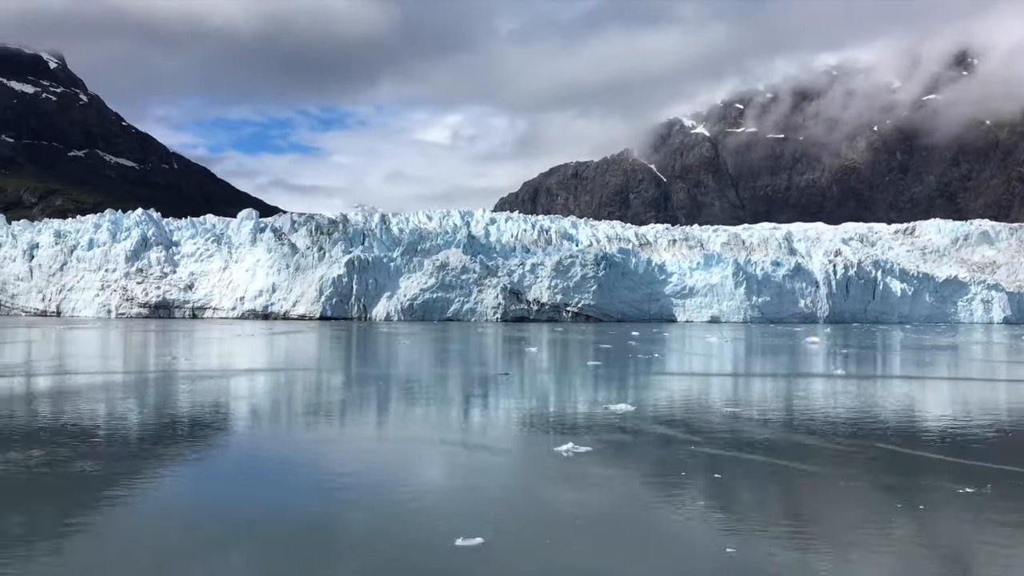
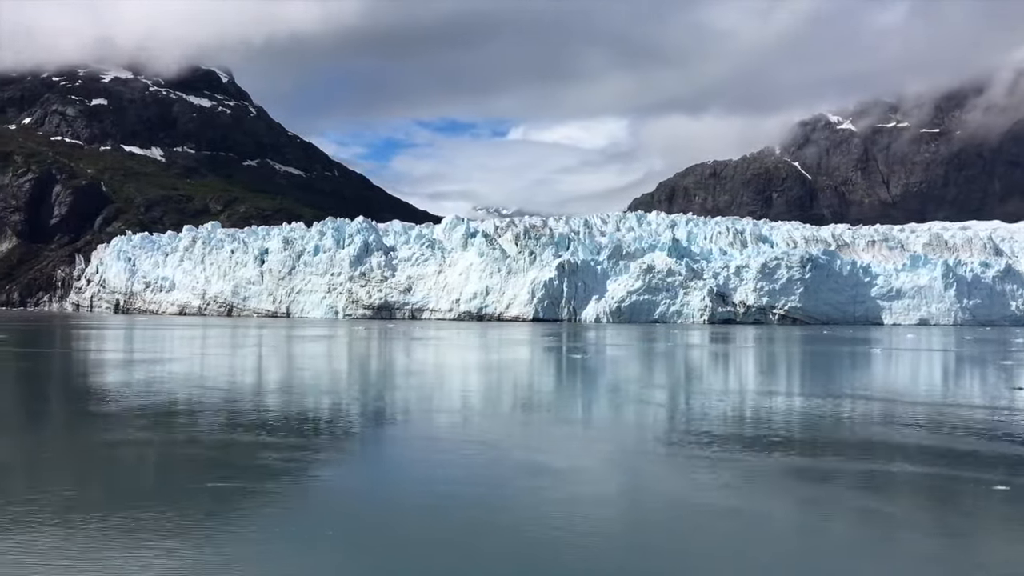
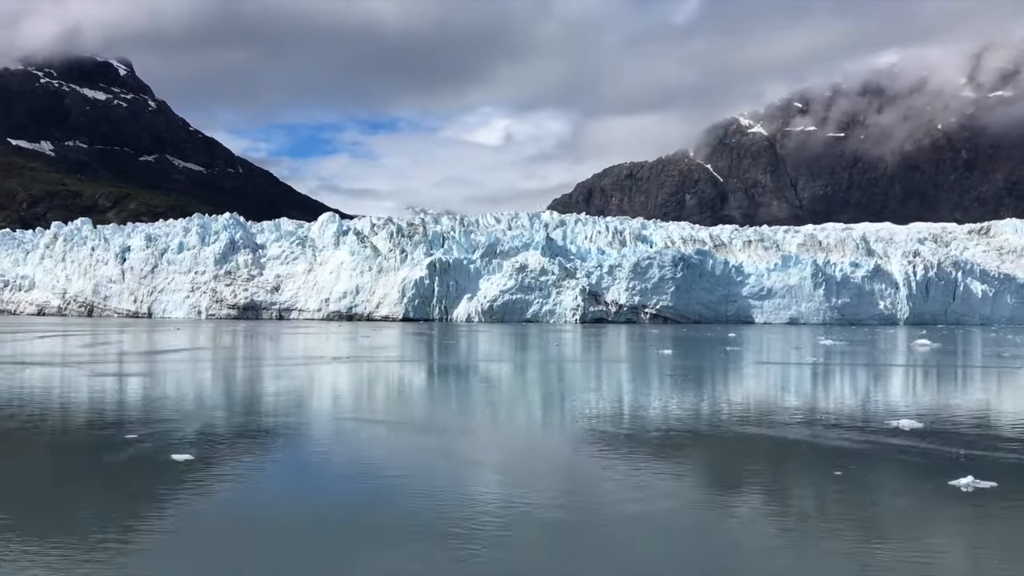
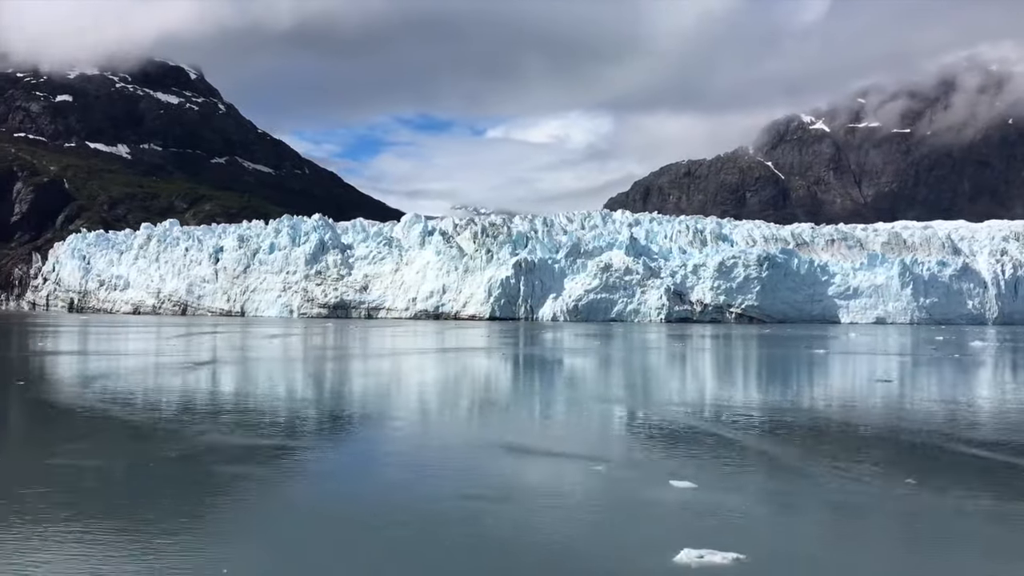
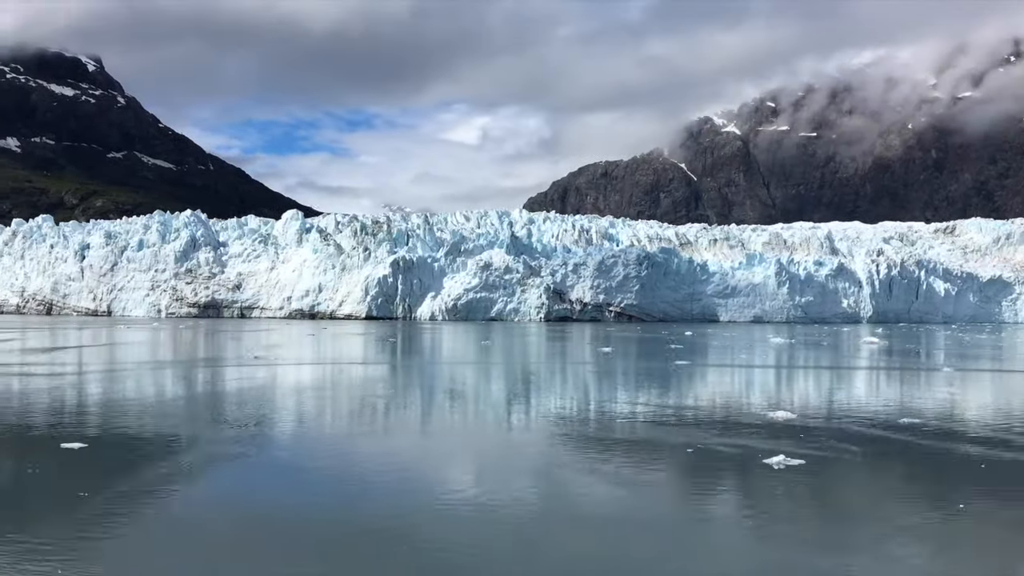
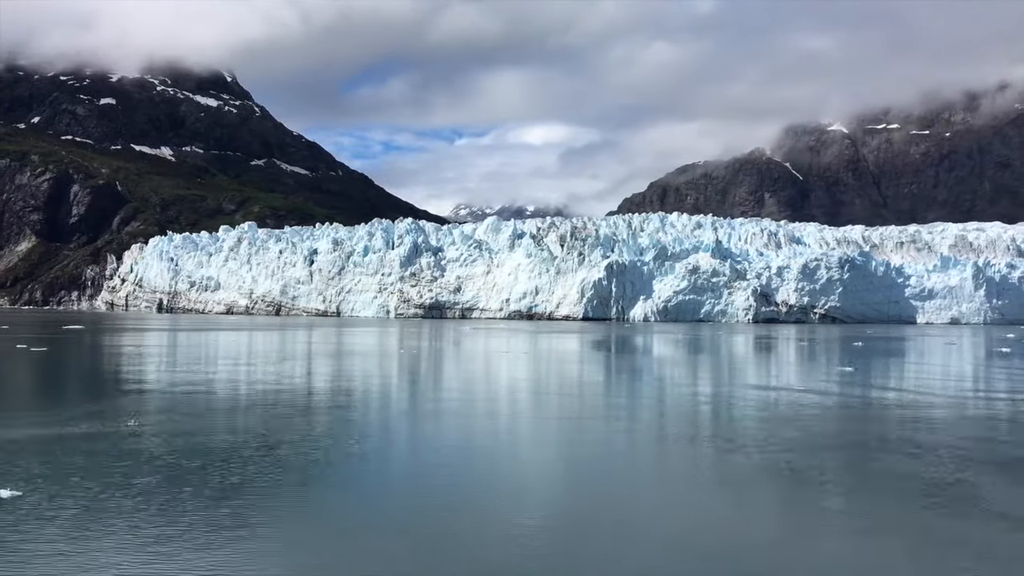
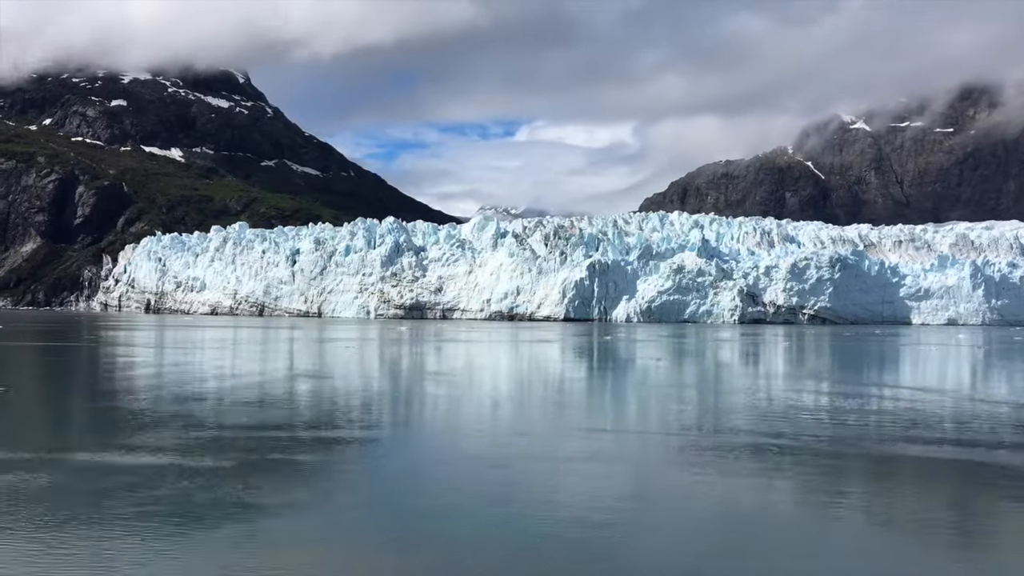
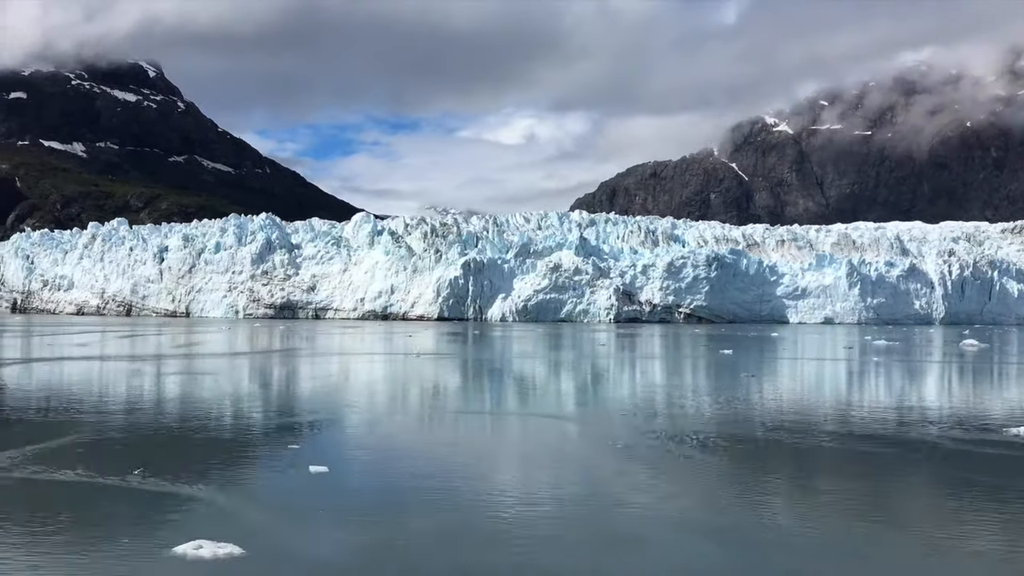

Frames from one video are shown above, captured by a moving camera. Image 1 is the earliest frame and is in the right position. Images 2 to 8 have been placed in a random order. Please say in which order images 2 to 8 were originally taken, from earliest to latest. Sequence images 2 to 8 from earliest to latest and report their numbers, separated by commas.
5, 3, 8, 4, 2, 7, 6
